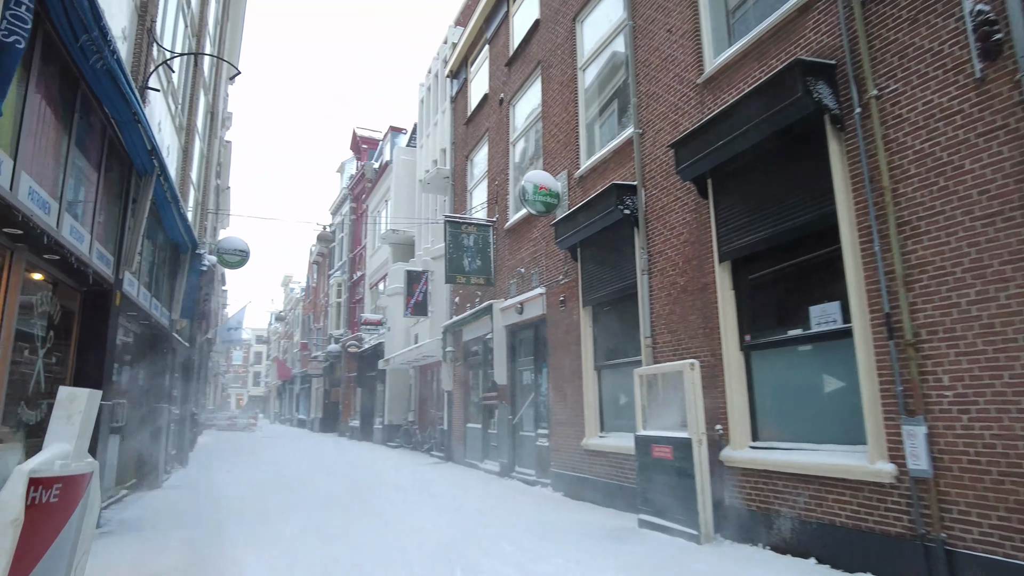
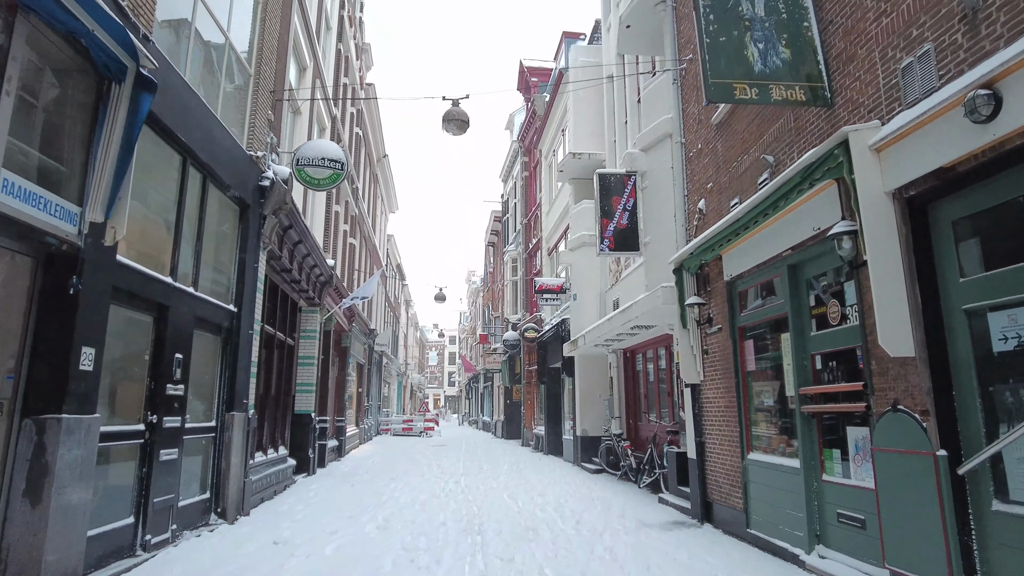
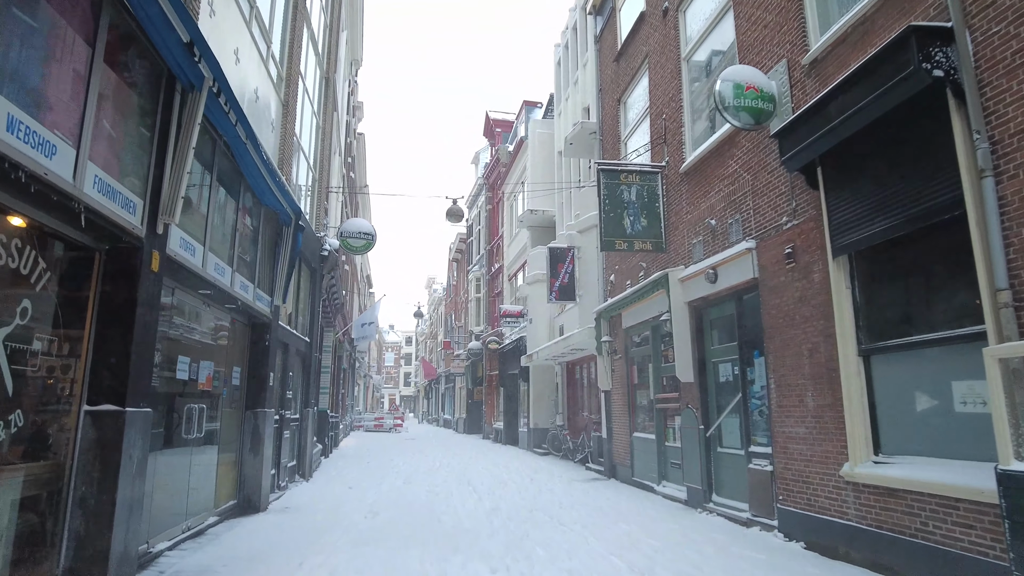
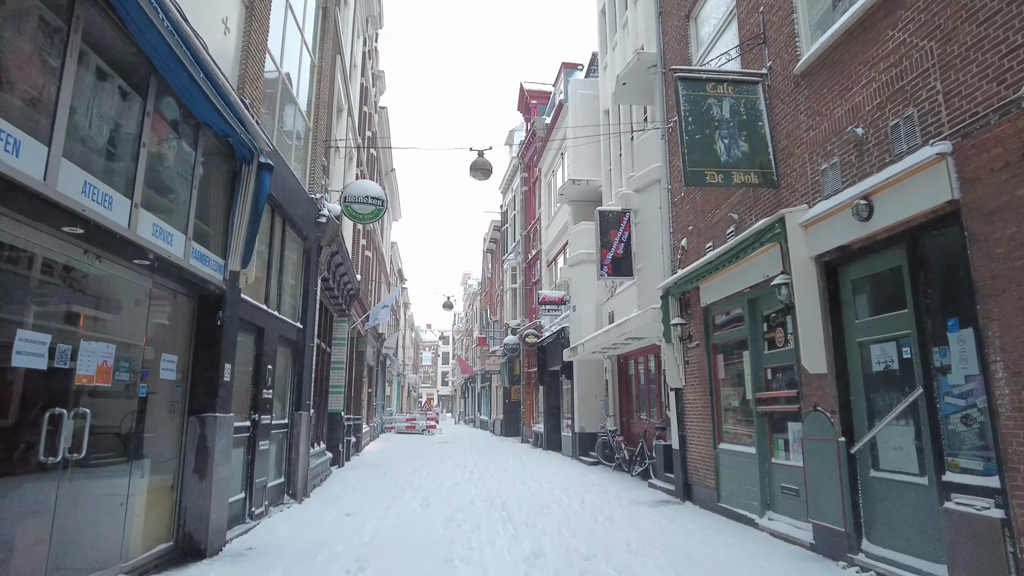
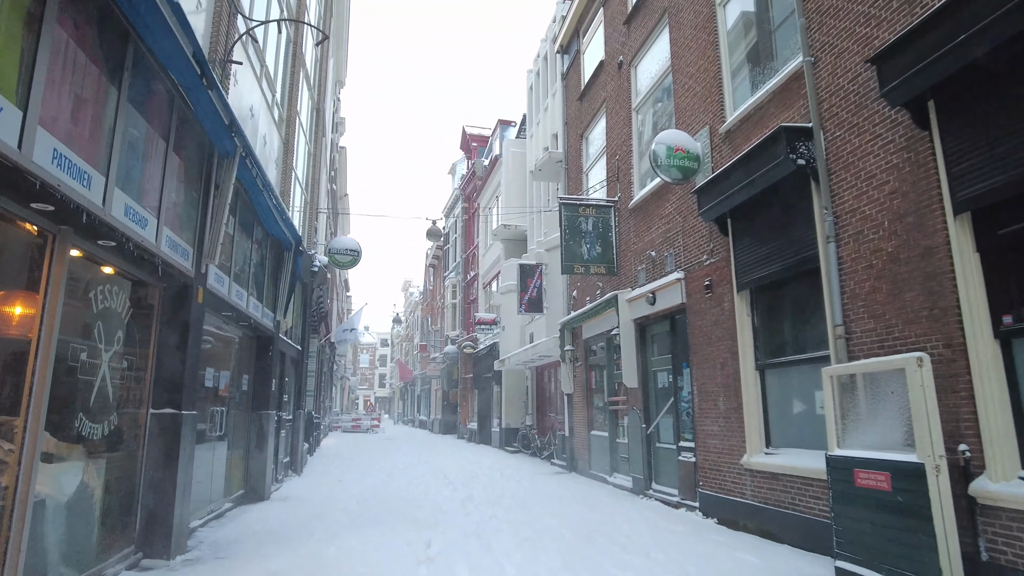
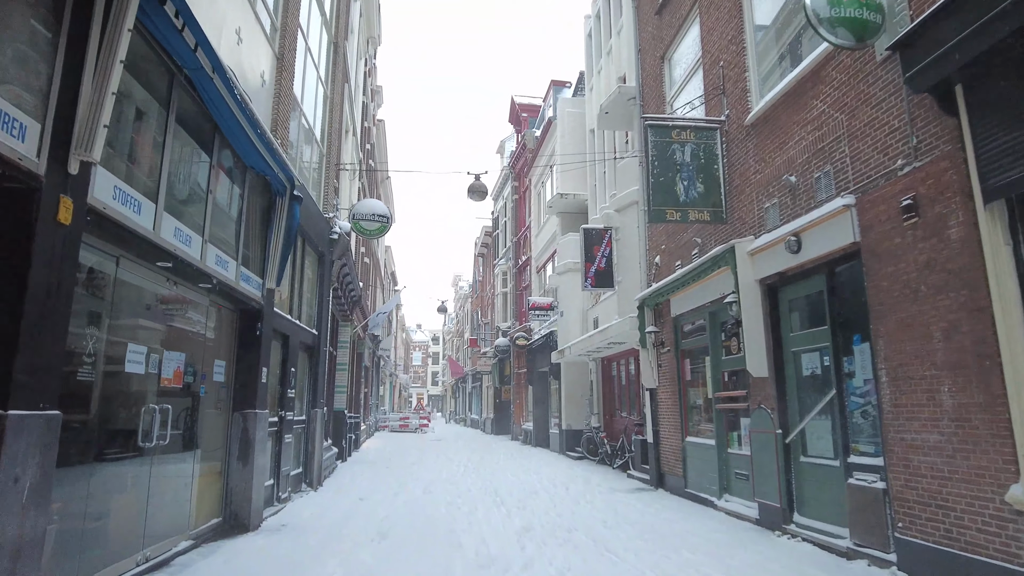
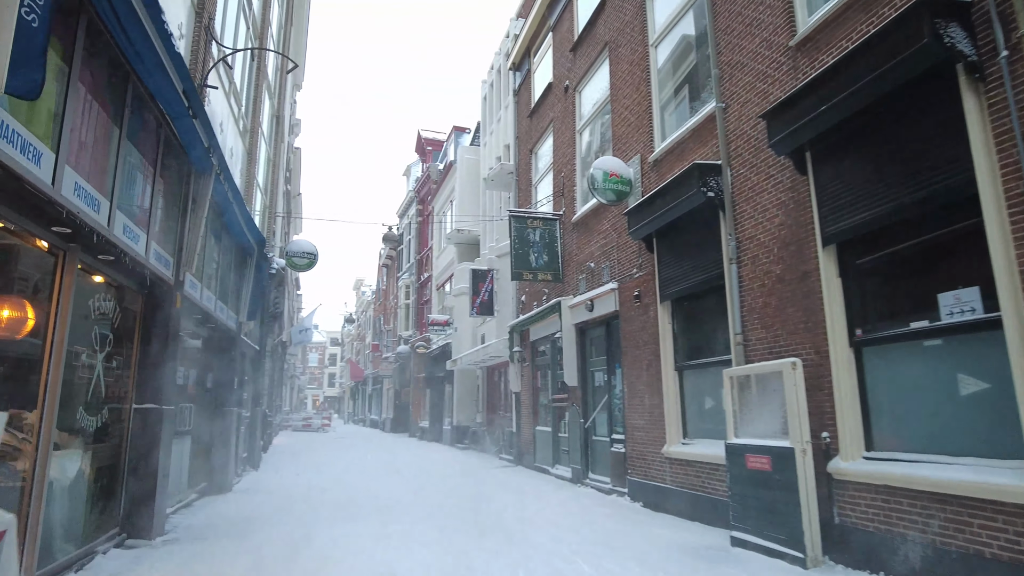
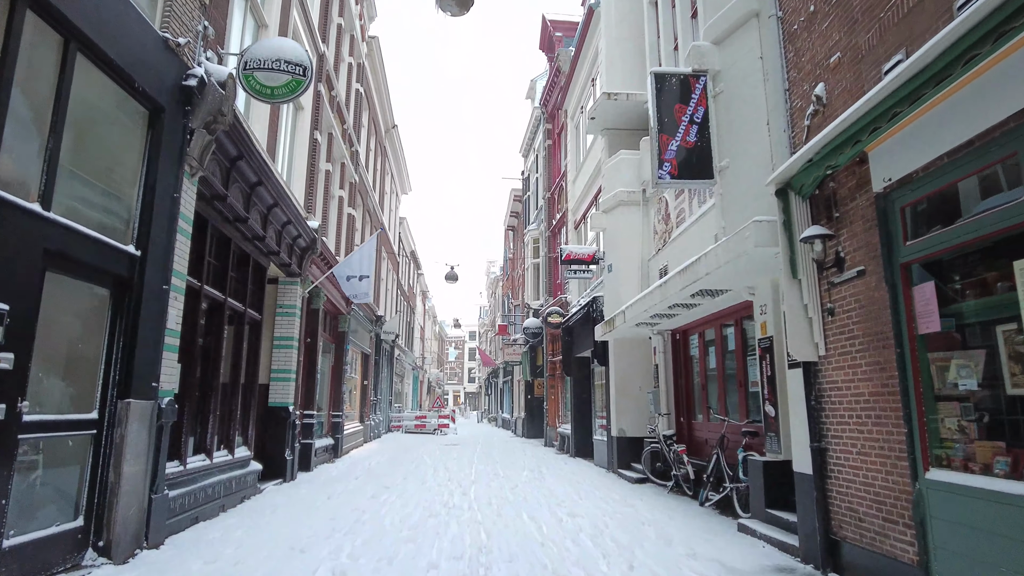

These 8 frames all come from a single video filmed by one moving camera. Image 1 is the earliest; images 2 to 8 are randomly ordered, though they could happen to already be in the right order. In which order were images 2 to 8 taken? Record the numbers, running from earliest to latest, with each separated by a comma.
7, 5, 3, 6, 4, 2, 8
